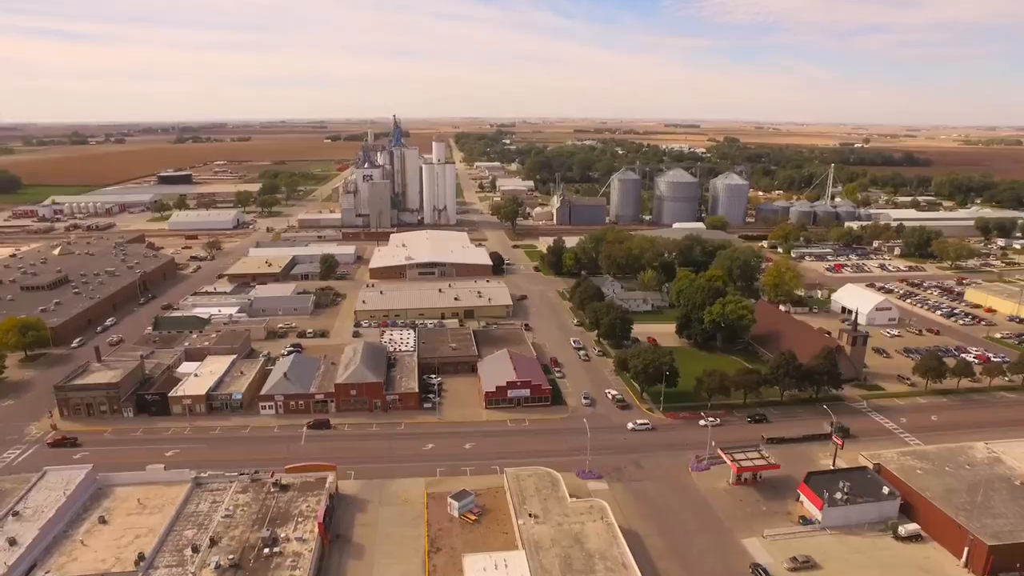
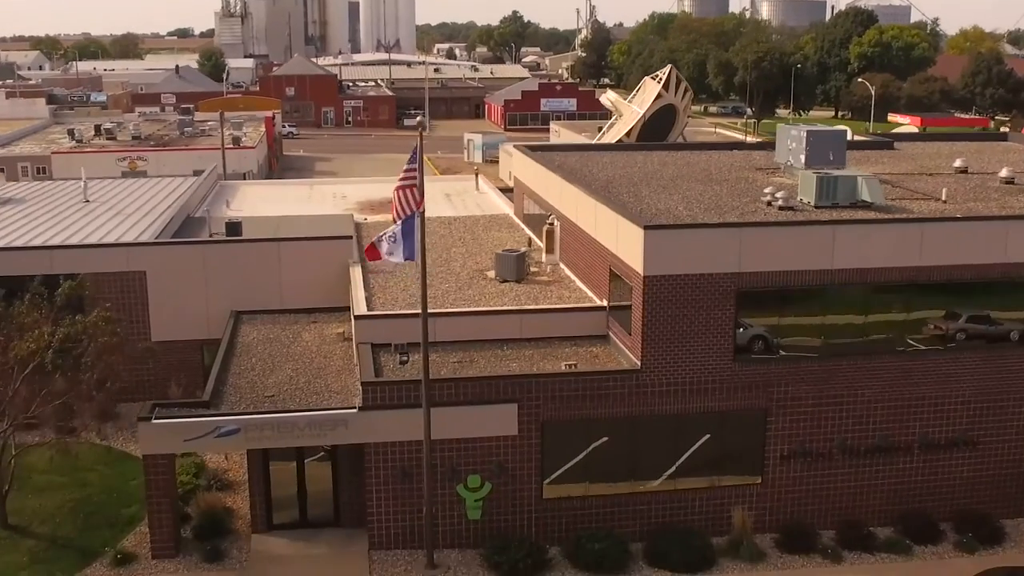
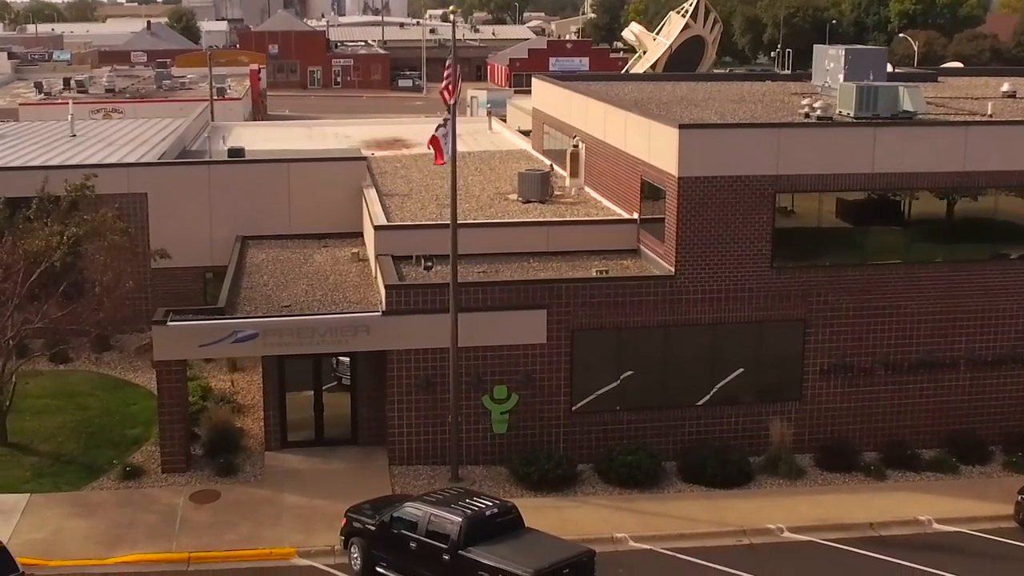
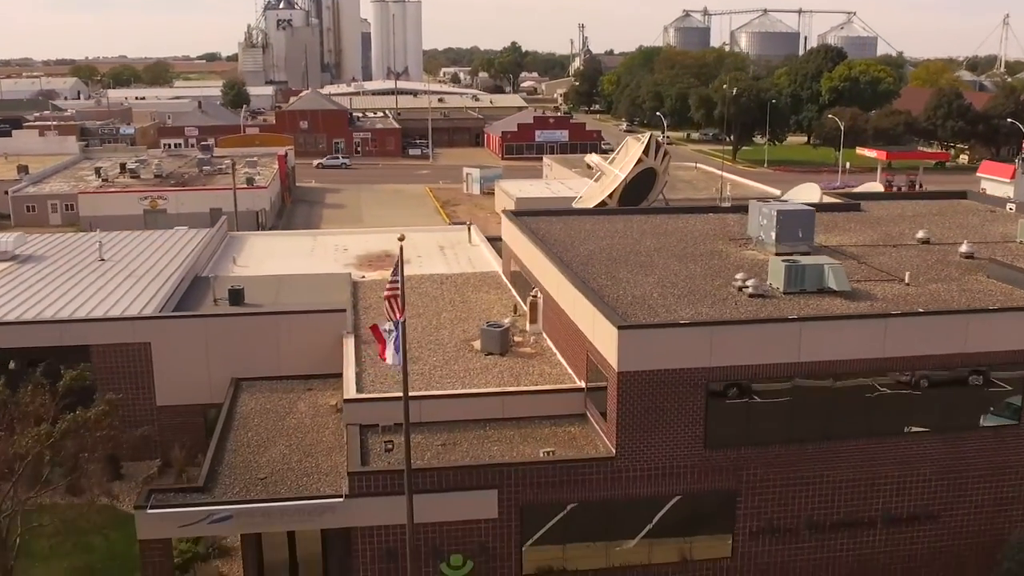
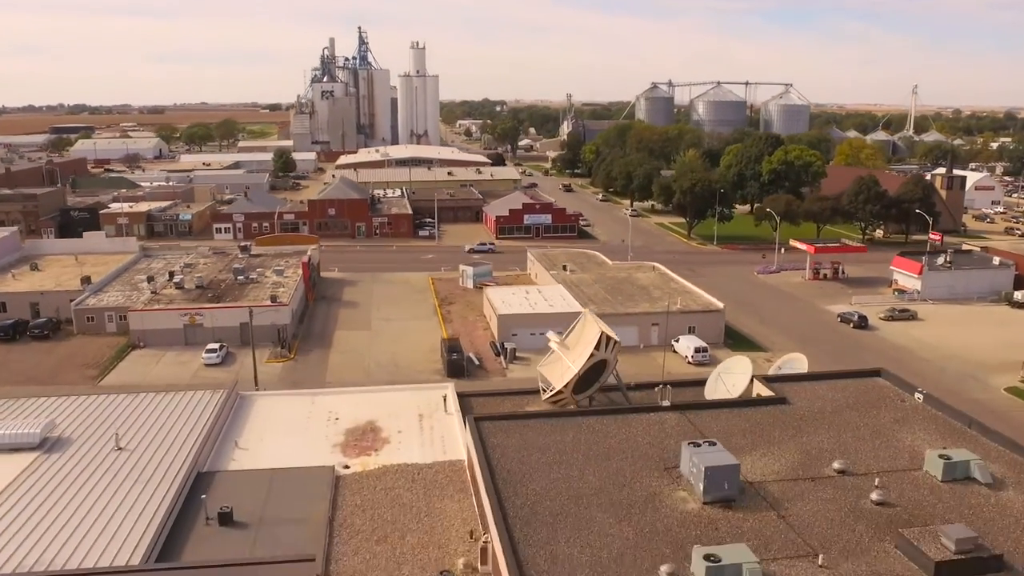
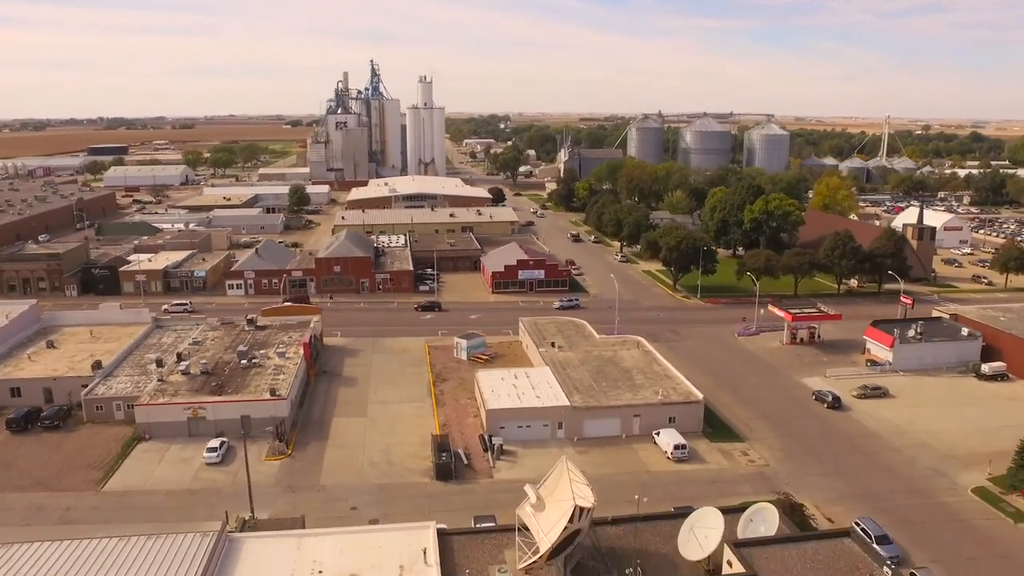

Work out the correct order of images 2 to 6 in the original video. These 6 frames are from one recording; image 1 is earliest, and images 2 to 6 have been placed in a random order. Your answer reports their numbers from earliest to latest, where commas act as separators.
6, 5, 4, 2, 3
